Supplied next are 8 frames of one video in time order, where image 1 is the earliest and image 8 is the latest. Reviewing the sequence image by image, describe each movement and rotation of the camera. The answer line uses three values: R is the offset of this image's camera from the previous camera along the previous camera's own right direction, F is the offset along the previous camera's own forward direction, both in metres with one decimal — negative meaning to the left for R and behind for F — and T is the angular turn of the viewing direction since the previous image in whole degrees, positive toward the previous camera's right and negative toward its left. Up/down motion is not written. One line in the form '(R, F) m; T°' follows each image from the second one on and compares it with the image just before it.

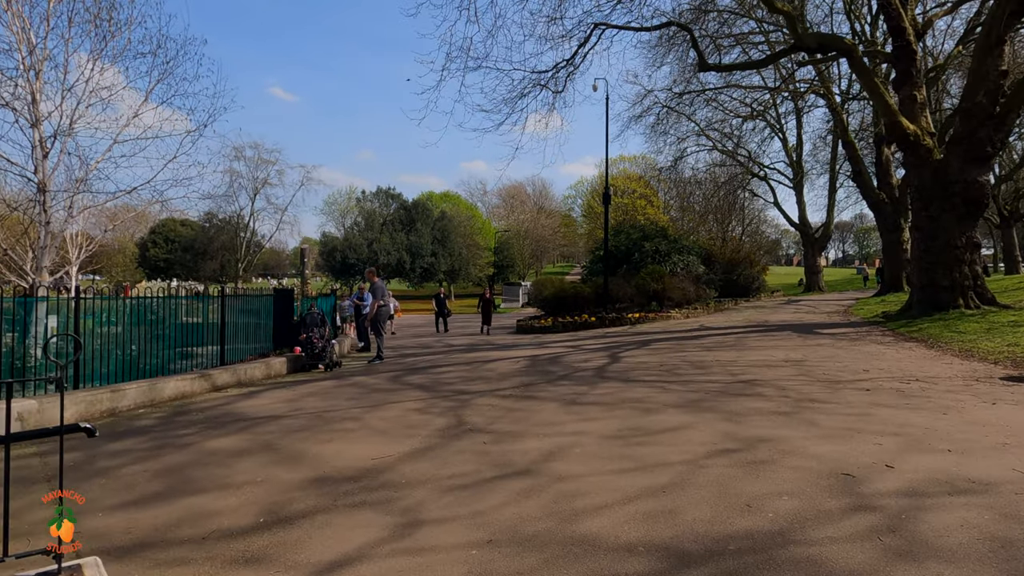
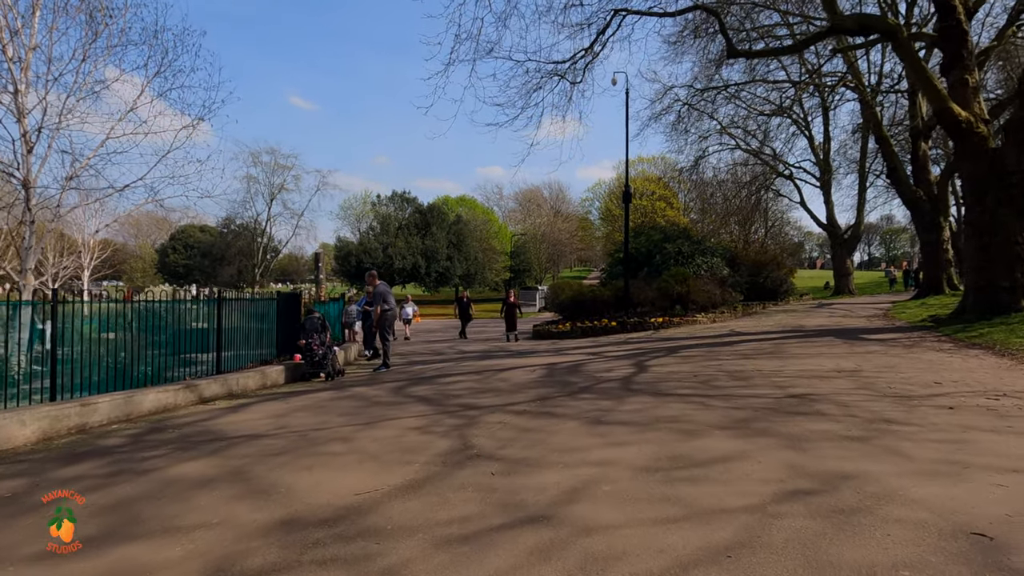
(0.0, +1.0) m; -2°
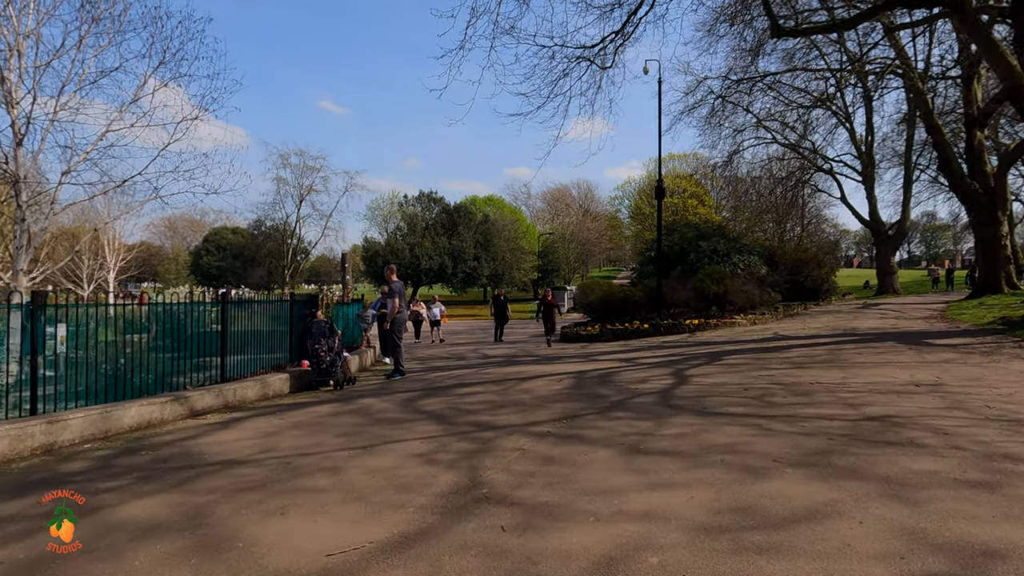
(+0.1, +1.1) m; -3°
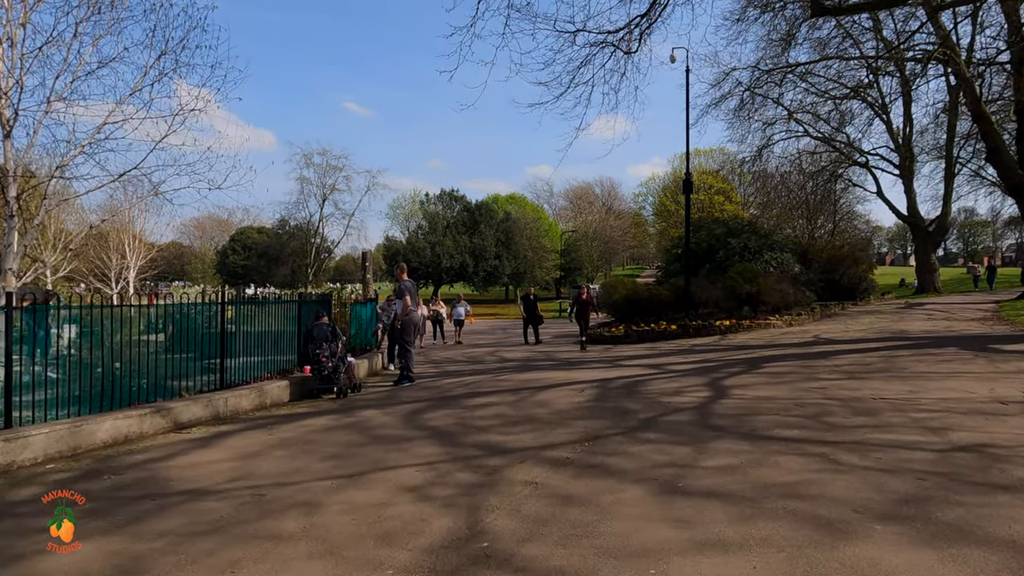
(+0.1, +0.9) m; -2°
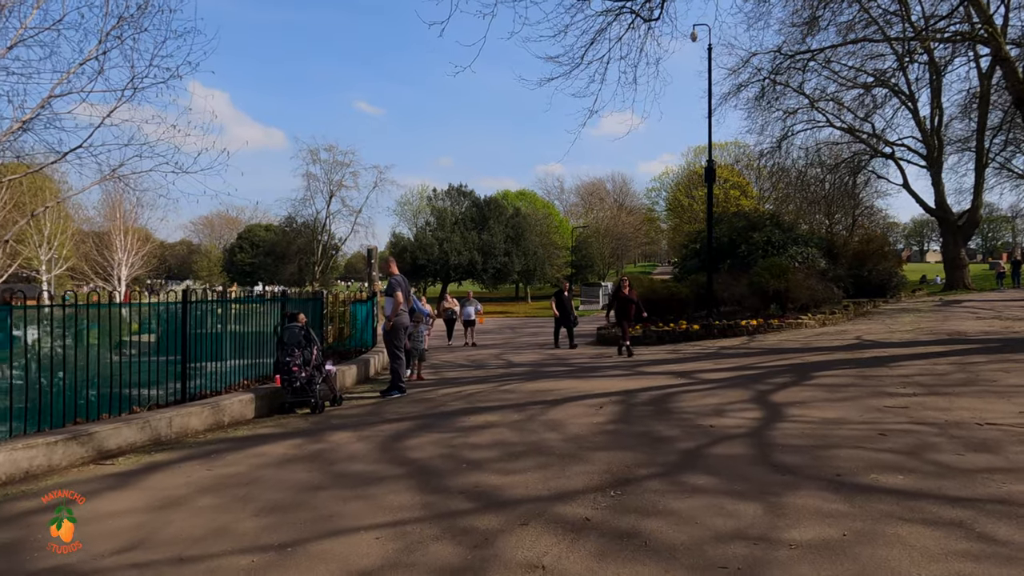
(+0.1, +1.5) m; -1°
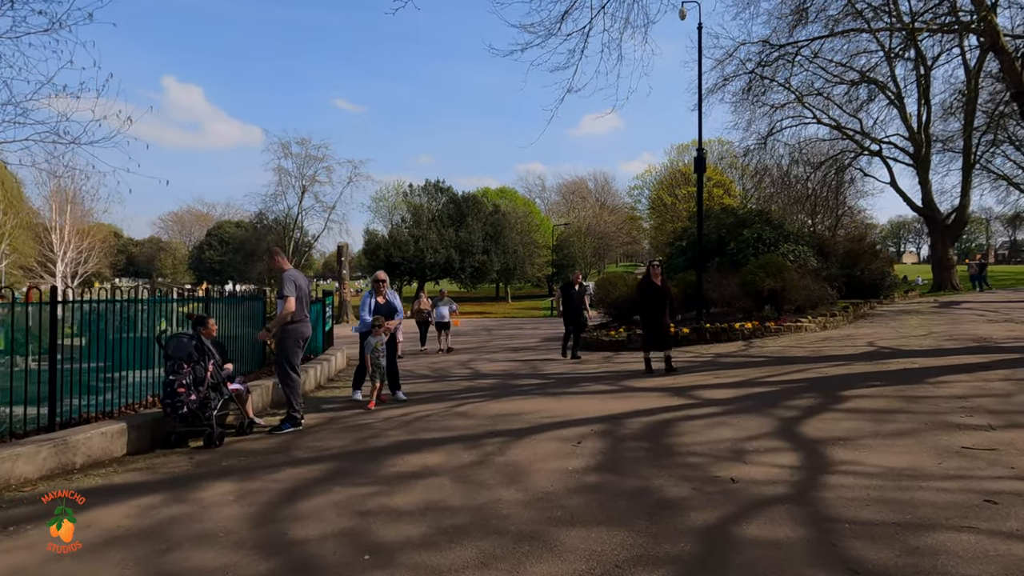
(+0.3, +1.8) m; +2°
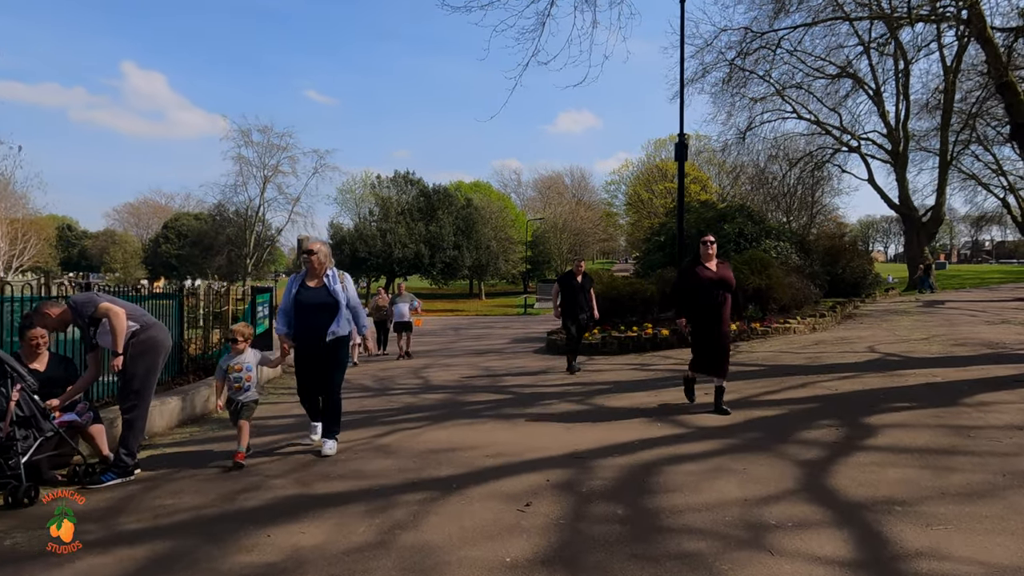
(+0.4, +1.7) m; +2°
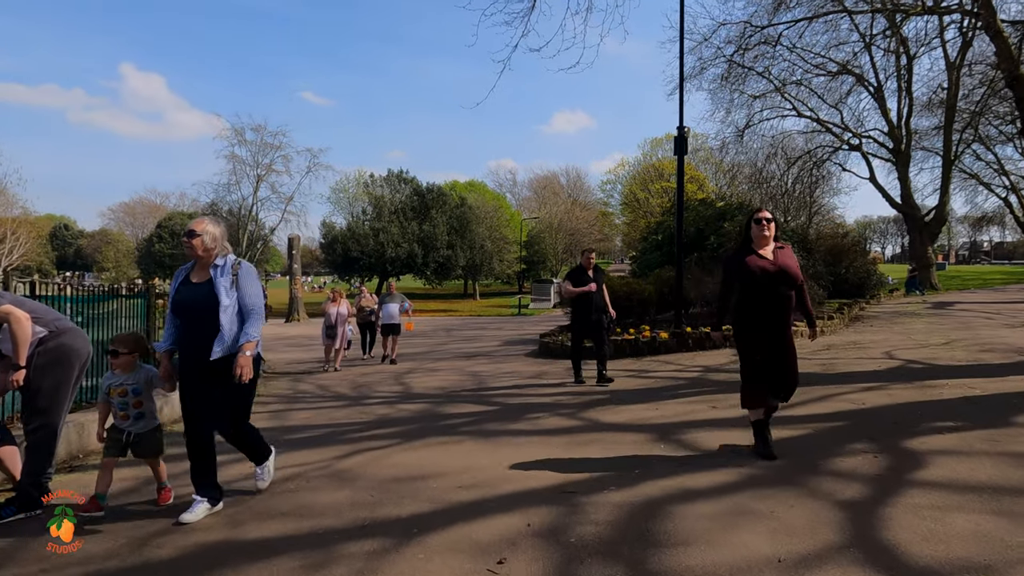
(+0.2, +0.9) m; 0°
